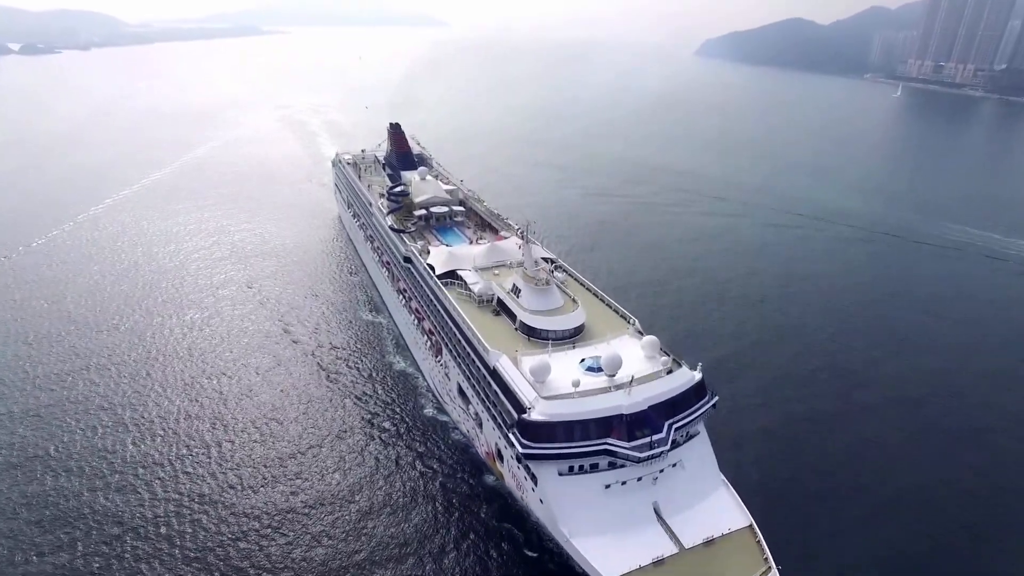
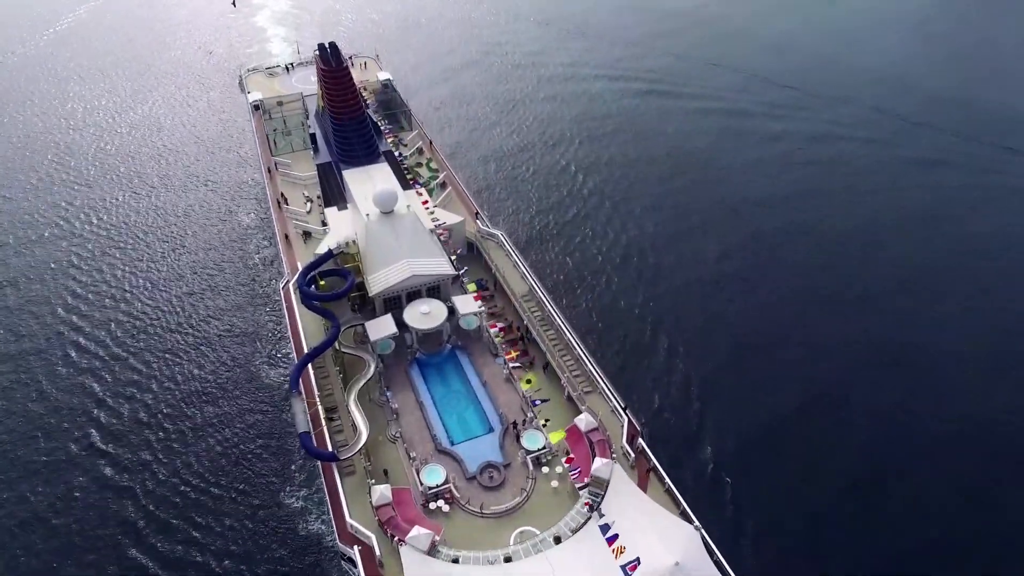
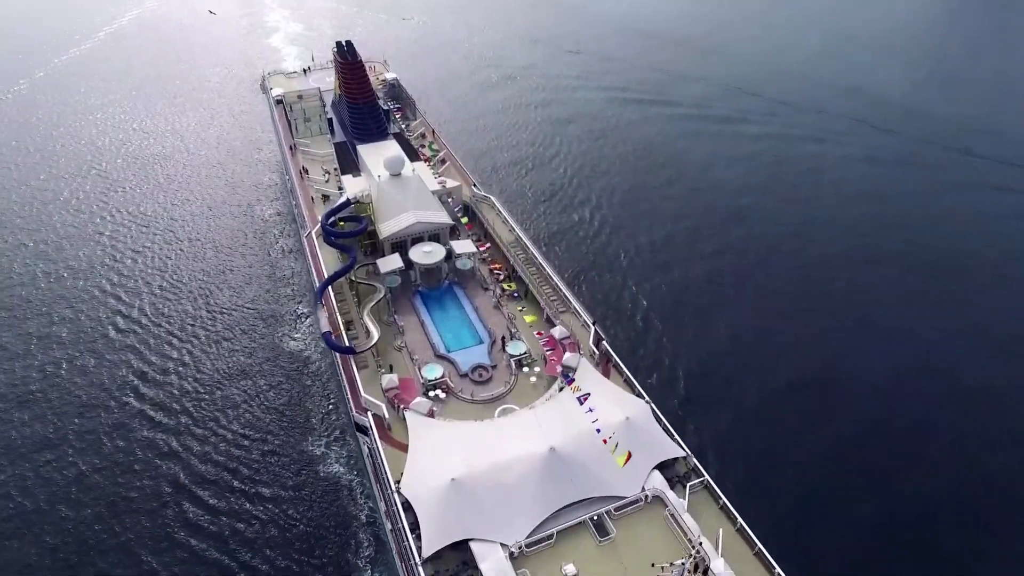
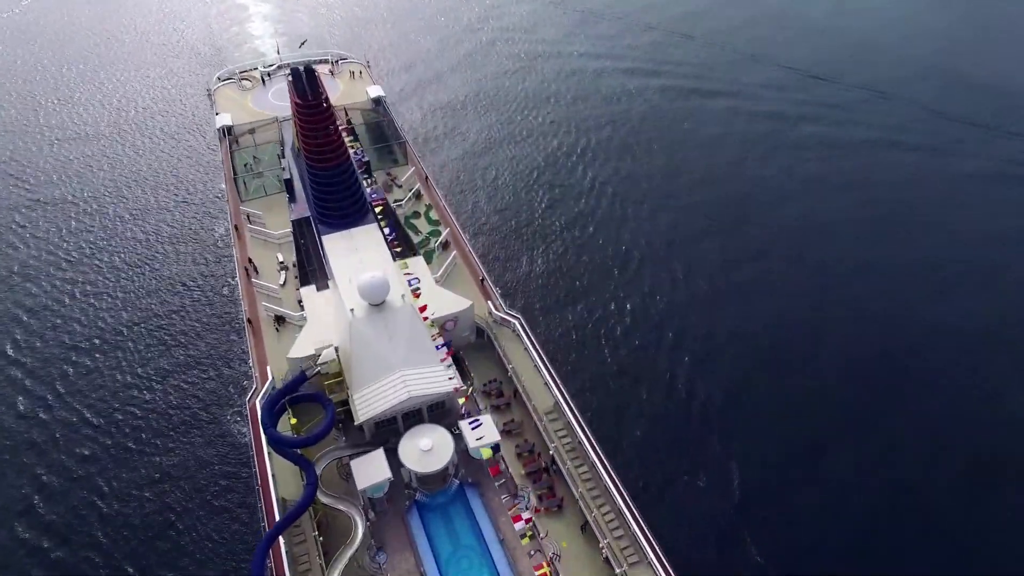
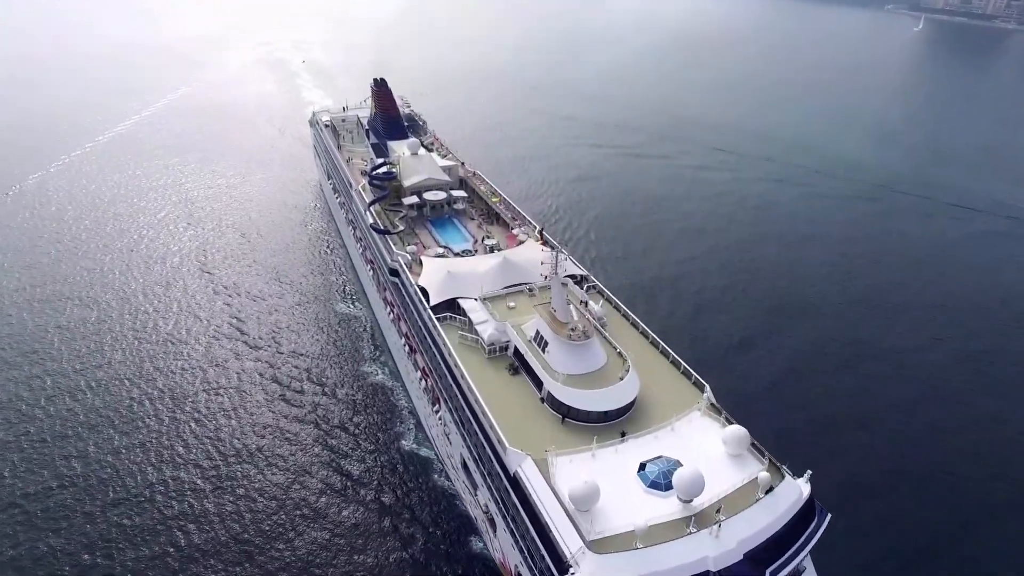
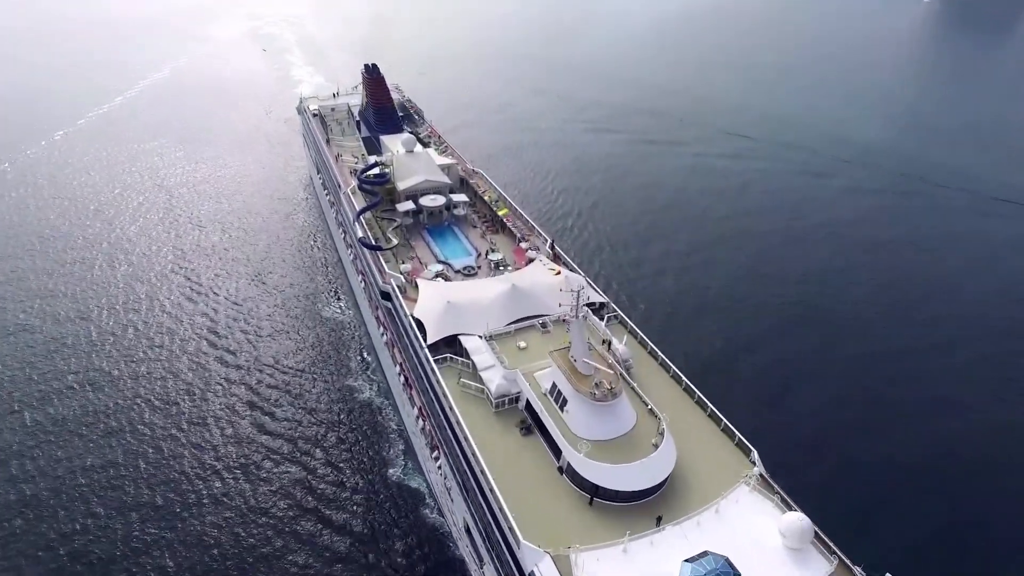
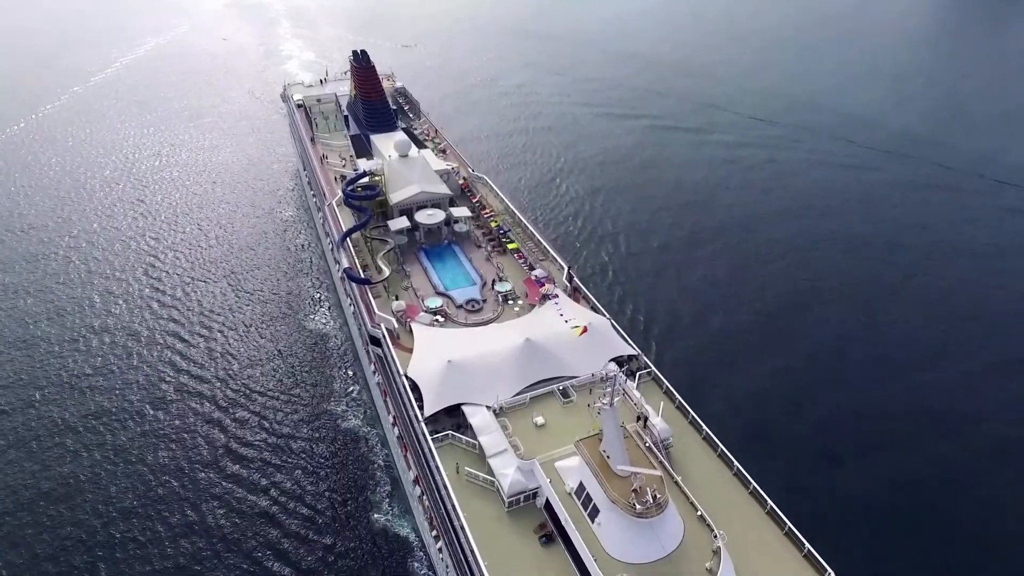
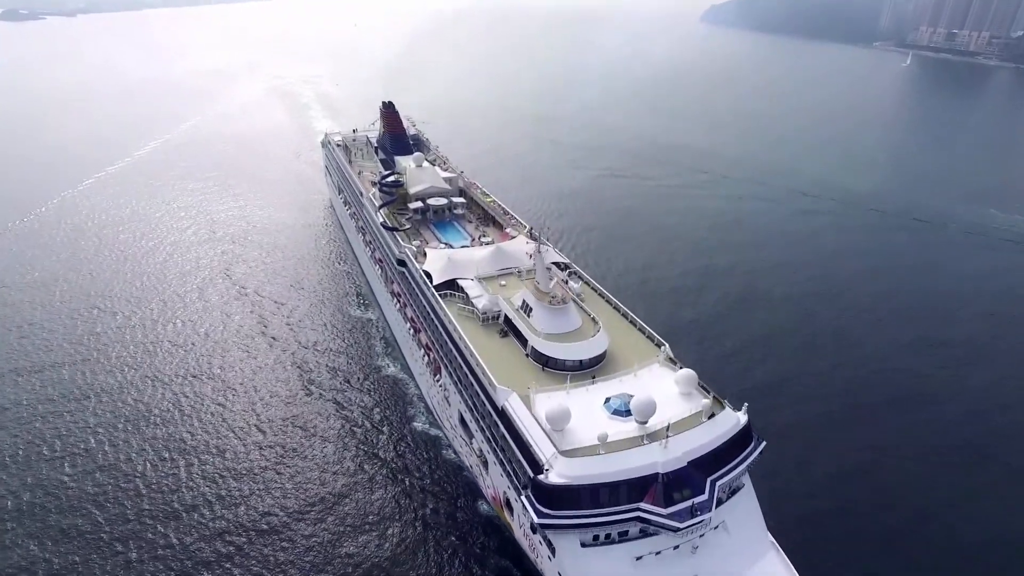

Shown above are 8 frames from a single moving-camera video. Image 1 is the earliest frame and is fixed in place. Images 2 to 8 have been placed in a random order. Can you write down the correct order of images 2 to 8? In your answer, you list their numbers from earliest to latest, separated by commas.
8, 5, 6, 7, 3, 2, 4
